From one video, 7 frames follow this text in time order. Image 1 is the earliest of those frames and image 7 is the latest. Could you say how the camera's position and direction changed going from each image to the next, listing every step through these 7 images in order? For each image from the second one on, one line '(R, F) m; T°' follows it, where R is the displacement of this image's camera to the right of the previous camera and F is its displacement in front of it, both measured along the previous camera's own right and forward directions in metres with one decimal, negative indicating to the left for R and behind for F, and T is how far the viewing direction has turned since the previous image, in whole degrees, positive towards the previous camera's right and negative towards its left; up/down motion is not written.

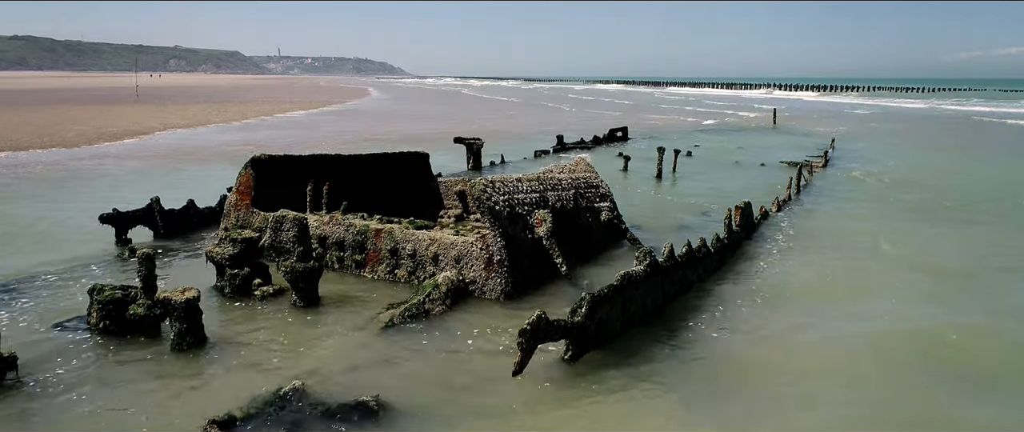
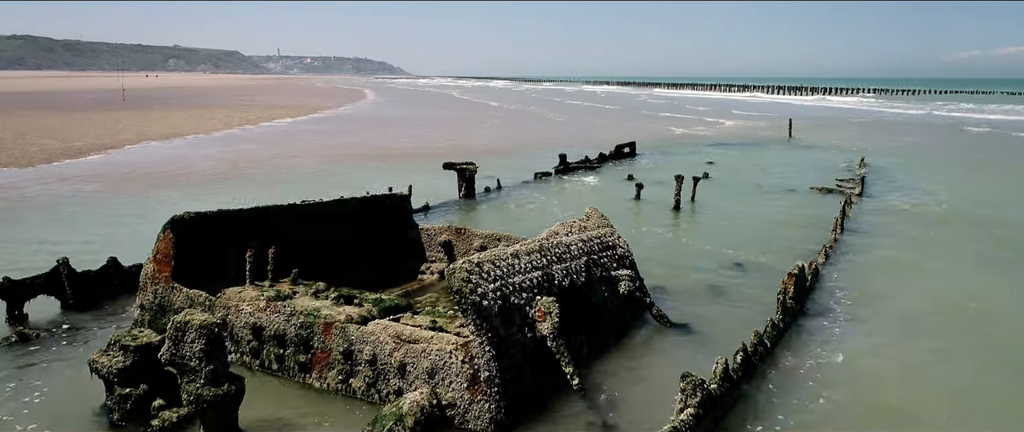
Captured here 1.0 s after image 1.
(+0.1, +2.0) m; 0°
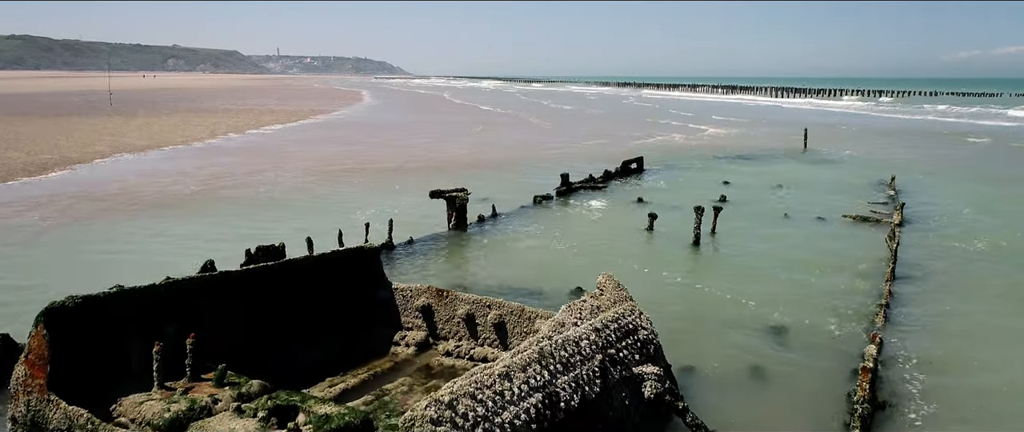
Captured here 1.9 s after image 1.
(+0.1, +1.8) m; 0°
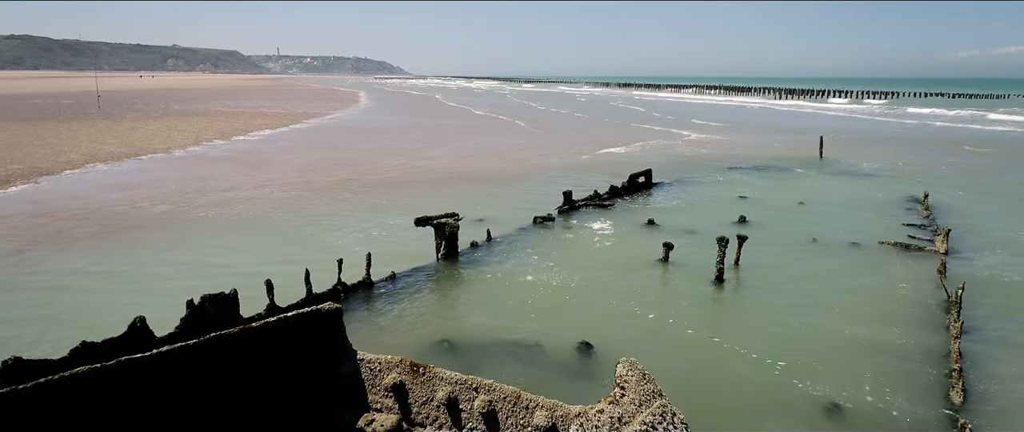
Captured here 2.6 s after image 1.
(+0.1, +1.6) m; 0°
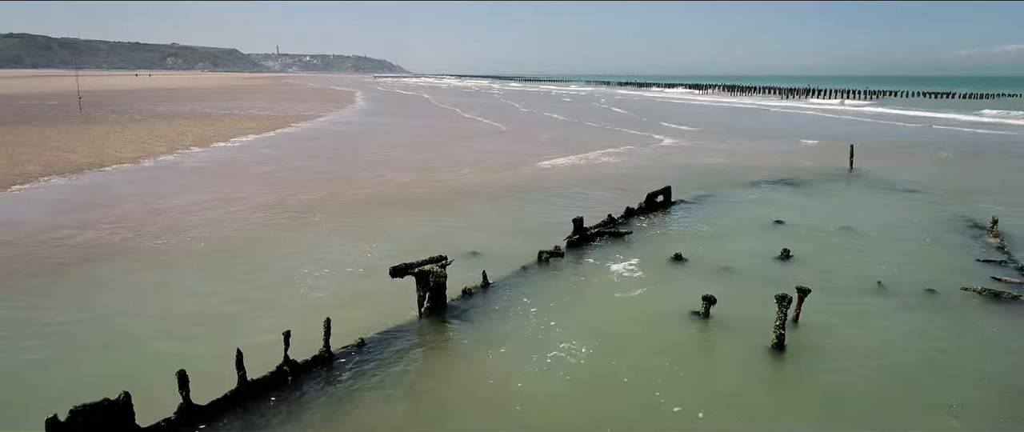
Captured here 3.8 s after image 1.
(0.0, +2.4) m; 0°
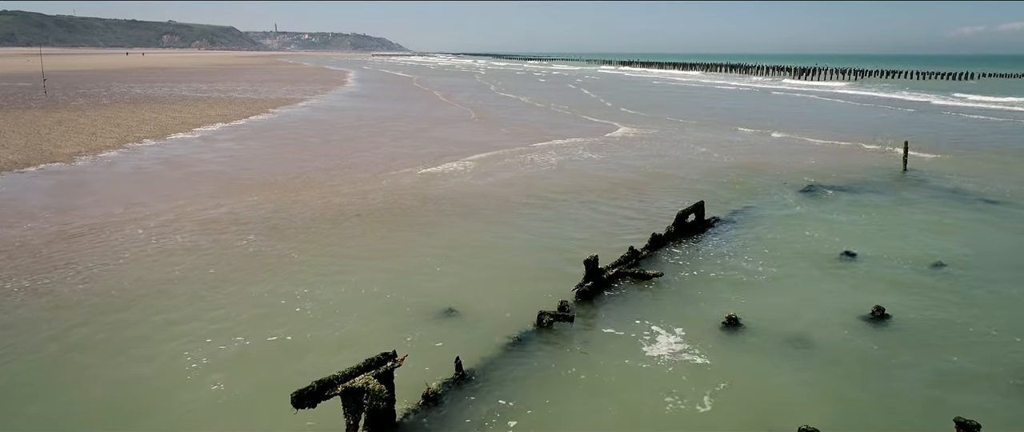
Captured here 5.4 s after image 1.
(+0.2, +3.6) m; 0°
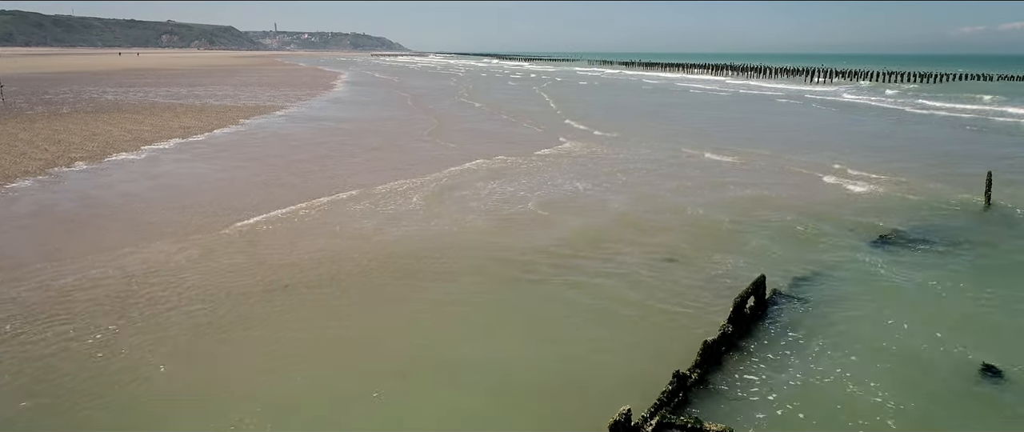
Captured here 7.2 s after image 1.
(+0.2, +4.0) m; 0°
